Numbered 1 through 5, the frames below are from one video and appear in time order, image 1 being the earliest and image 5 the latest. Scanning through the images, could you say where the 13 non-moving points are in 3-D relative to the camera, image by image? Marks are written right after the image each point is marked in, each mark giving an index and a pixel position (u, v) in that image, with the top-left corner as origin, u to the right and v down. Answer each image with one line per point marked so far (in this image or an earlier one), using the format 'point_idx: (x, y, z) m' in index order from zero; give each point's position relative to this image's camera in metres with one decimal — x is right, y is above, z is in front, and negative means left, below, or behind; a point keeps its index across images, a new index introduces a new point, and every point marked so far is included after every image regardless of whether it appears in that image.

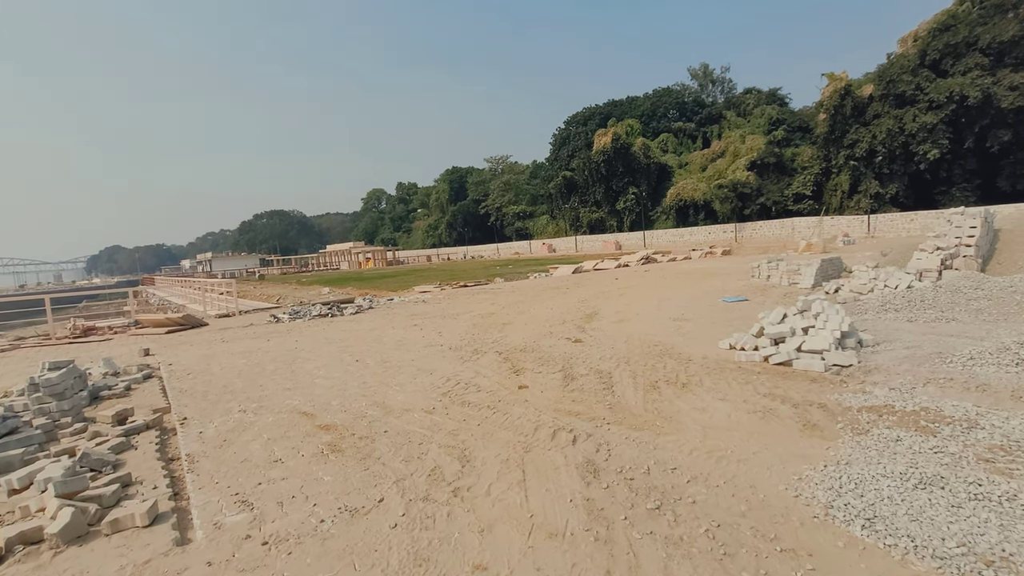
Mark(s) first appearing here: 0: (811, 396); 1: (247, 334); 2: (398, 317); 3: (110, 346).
0: (+3.0, -1.1, +4.9) m
1: (-6.8, -1.2, +12.4) m
2: (-3.2, -0.8, +13.6) m
3: (-9.6, -1.4, +11.6) m
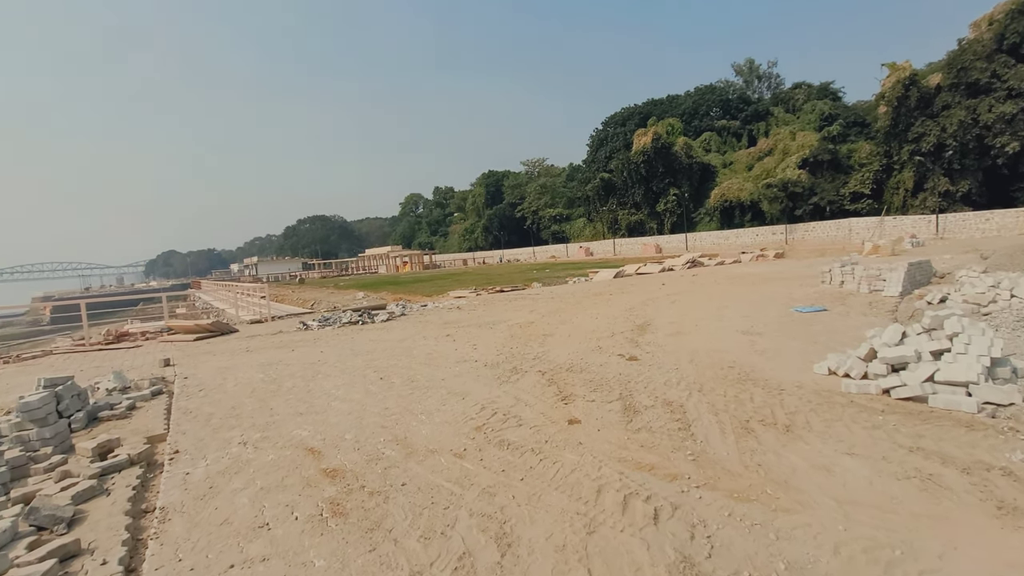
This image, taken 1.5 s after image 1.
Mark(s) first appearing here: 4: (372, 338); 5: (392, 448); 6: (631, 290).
0: (+3.4, -1.2, +3.5) m
1: (-5.8, -1.3, +11.8) m
2: (-2.2, -1.0, +12.7) m
3: (-8.7, -1.5, +11.1) m
4: (-3.3, -1.2, +11.3) m
5: (-1.1, -1.5, +4.5) m
6: (+4.4, -0.1, +18.1) m
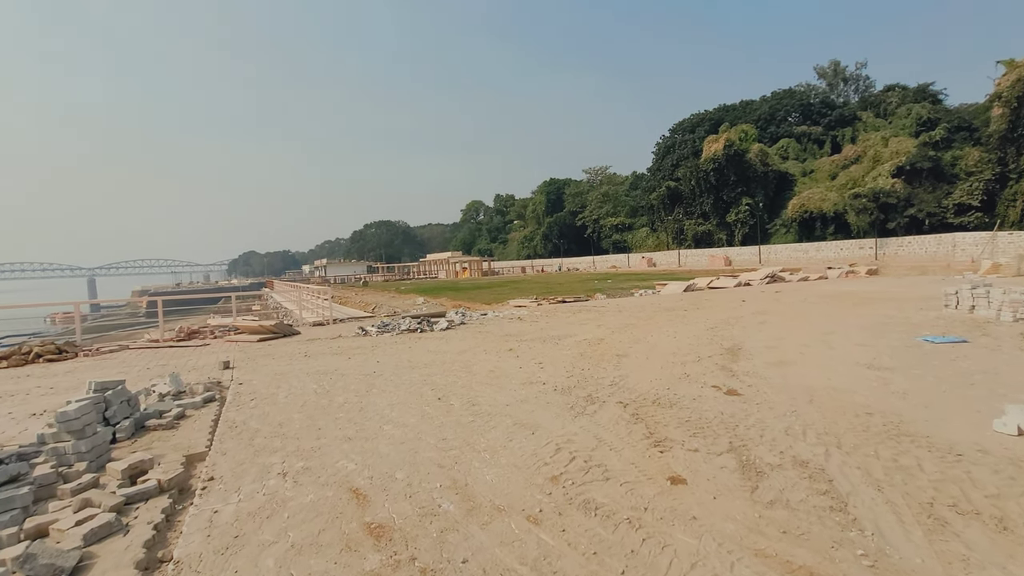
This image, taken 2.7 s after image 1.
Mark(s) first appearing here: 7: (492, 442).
0: (+3.9, -1.4, +2.2) m
1: (-4.3, -1.4, +11.4) m
2: (-0.5, -1.2, +11.9) m
3: (-7.2, -1.5, +11.1) m
4: (-1.8, -1.3, +10.7) m
5: (-0.5, -1.6, +3.7) m
6: (+6.7, -0.6, +16.5) m
7: (-0.2, -1.5, +4.9) m
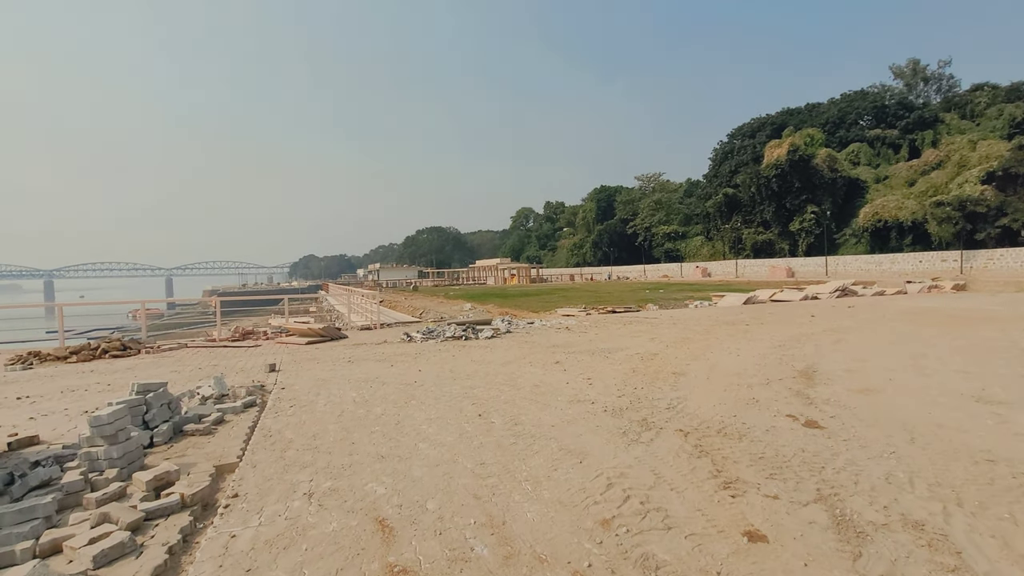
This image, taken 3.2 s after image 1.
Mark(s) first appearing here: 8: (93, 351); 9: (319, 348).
0: (+4.0, -1.6, +1.3) m
1: (-3.2, -1.6, +11.3) m
2: (+0.6, -1.4, +11.4) m
3: (-6.1, -1.6, +11.3) m
4: (-0.8, -1.5, +10.3) m
5: (-0.2, -1.7, +3.2) m
6: (+8.2, -1.1, +15.3) m
7: (+0.2, -1.6, +4.4) m
8: (-10.5, -1.6, +12.1) m
9: (-5.0, -1.5, +12.6) m
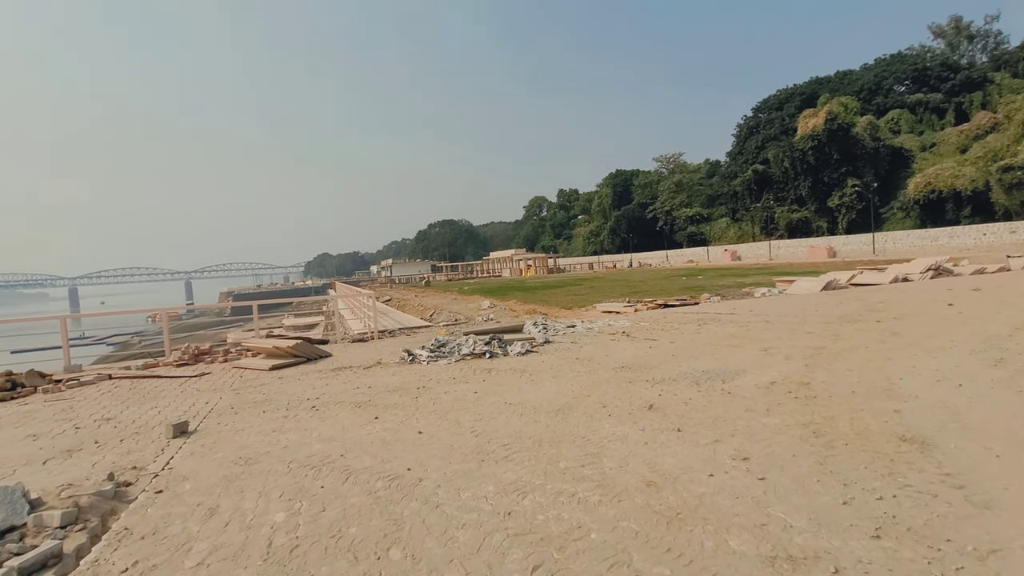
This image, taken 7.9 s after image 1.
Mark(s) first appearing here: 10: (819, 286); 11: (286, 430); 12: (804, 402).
0: (+4.5, -1.6, -2.8) m
1: (-2.4, -1.6, +7.5) m
2: (+1.4, -1.3, +7.4) m
3: (-5.3, -1.7, +7.5) m
4: (0.0, -1.5, +6.4) m
5: (+0.4, -1.8, -0.7) m
6: (+9.1, -0.6, +11.1) m
7: (+0.8, -1.7, +0.5) m
8: (-9.6, -1.9, +8.5) m
9: (-4.2, -1.6, +8.8) m
10: (+11.8, 0.0, +18.3) m
11: (-2.7, -1.7, +5.8) m
12: (+3.4, -1.3, +5.6) m
